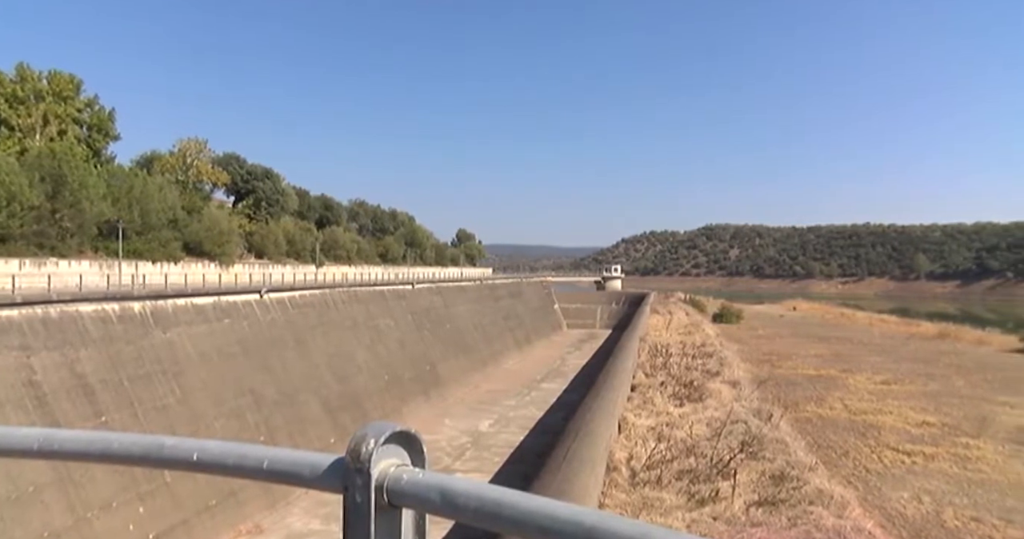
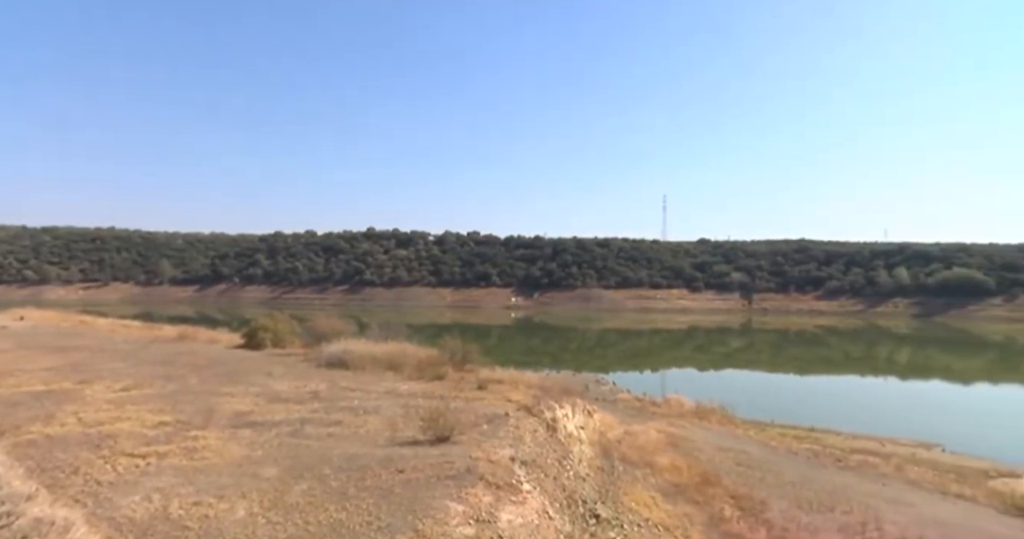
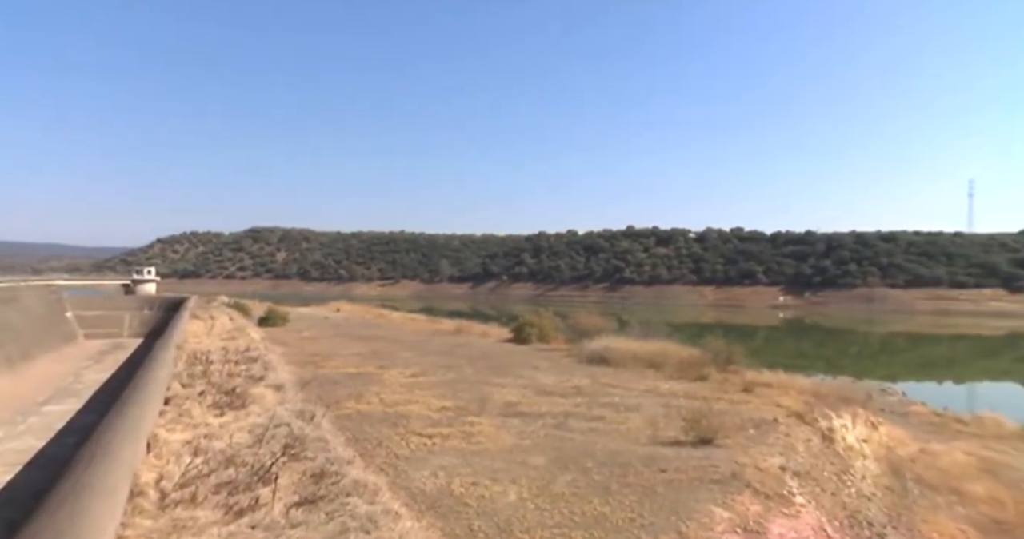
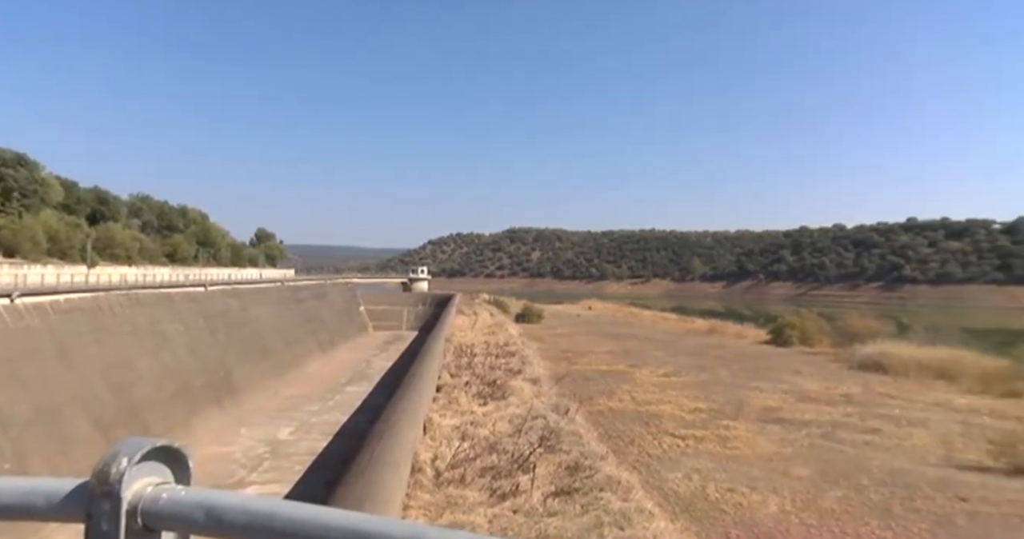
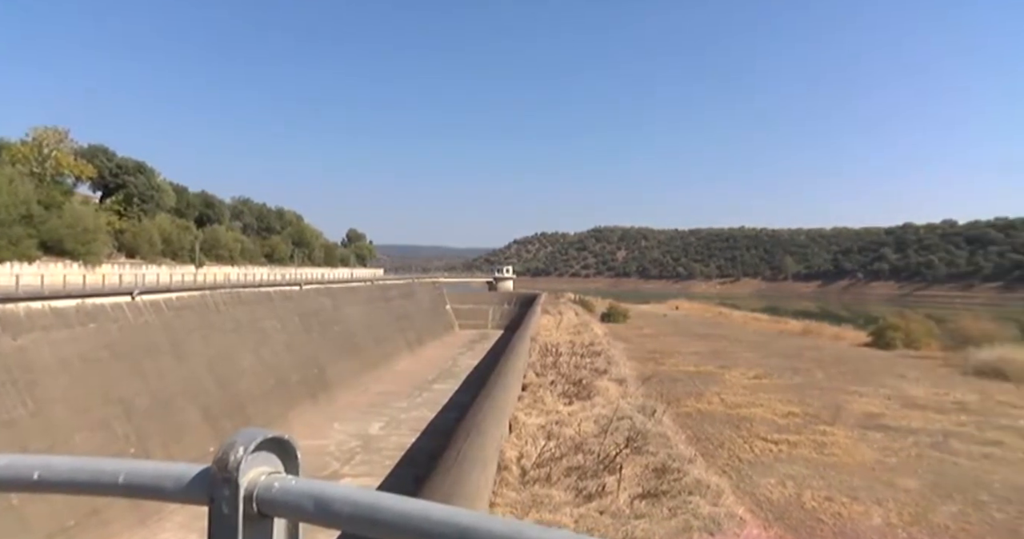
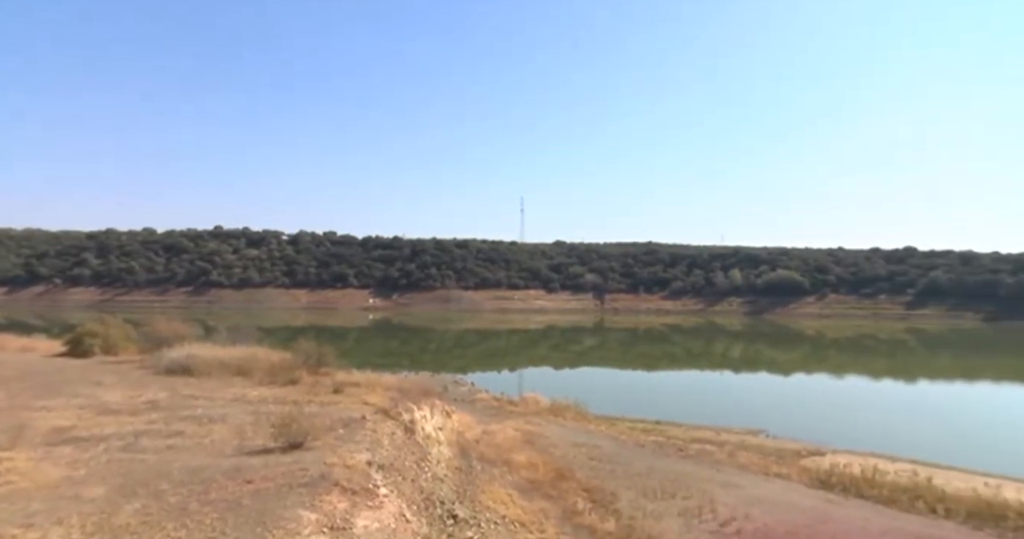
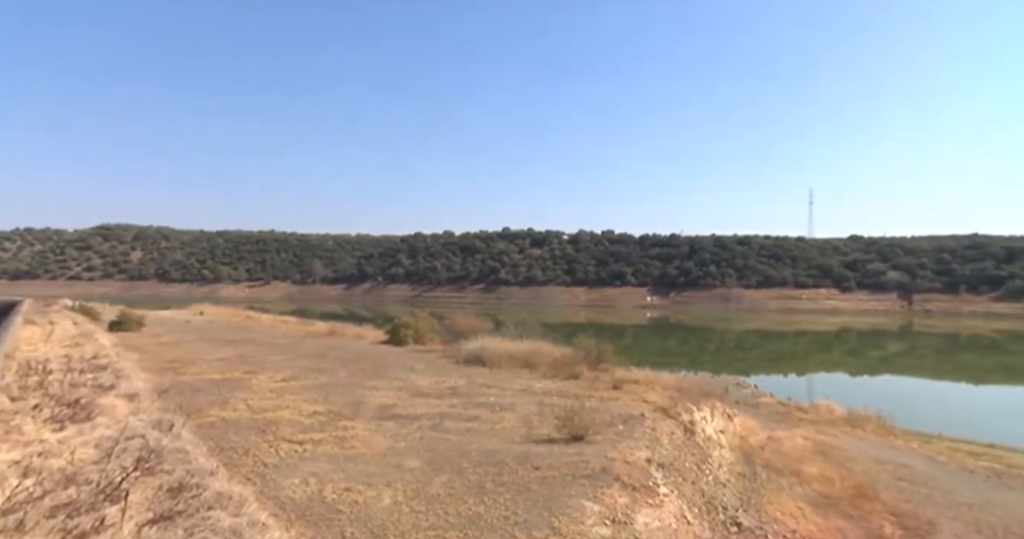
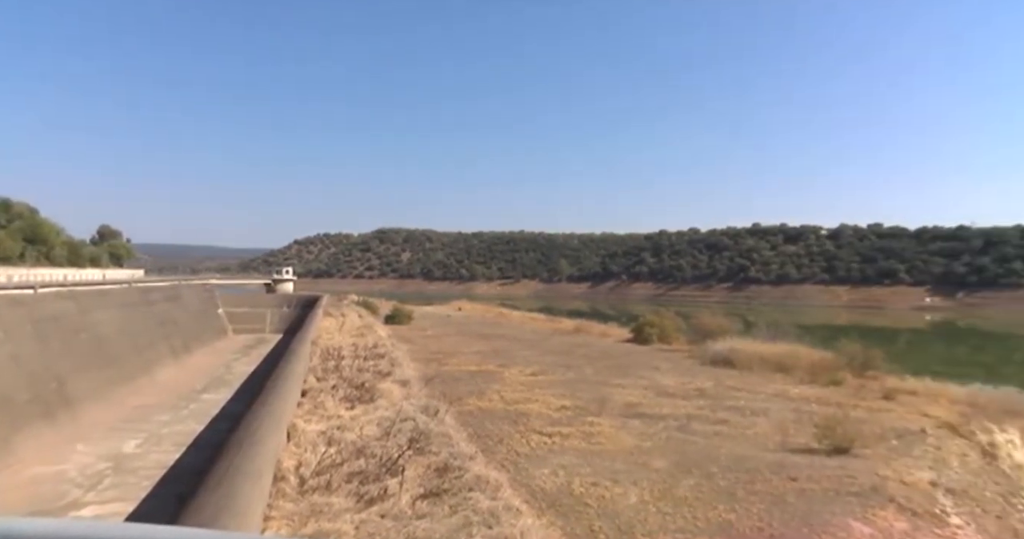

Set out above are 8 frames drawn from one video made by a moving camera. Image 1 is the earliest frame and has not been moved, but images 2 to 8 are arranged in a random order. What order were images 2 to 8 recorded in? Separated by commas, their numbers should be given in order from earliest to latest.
5, 4, 8, 3, 7, 2, 6
